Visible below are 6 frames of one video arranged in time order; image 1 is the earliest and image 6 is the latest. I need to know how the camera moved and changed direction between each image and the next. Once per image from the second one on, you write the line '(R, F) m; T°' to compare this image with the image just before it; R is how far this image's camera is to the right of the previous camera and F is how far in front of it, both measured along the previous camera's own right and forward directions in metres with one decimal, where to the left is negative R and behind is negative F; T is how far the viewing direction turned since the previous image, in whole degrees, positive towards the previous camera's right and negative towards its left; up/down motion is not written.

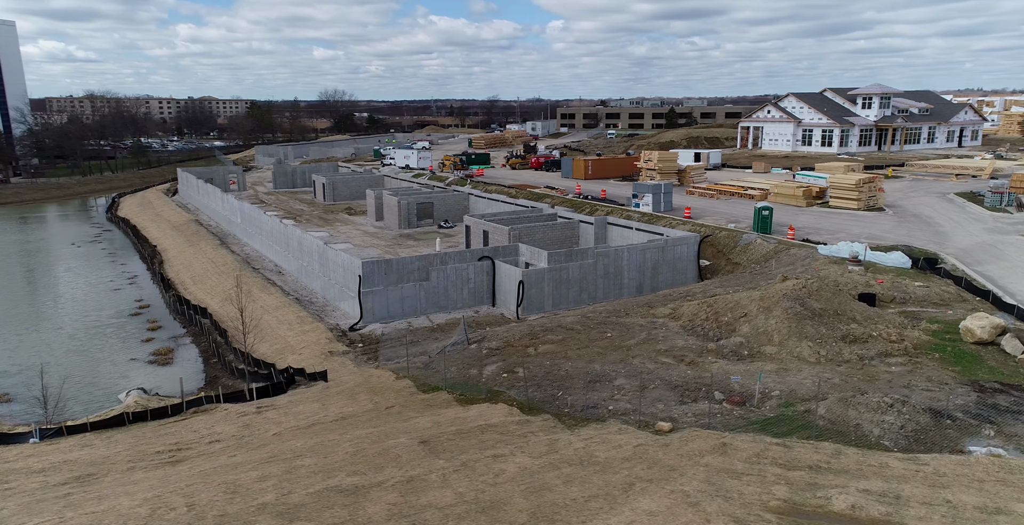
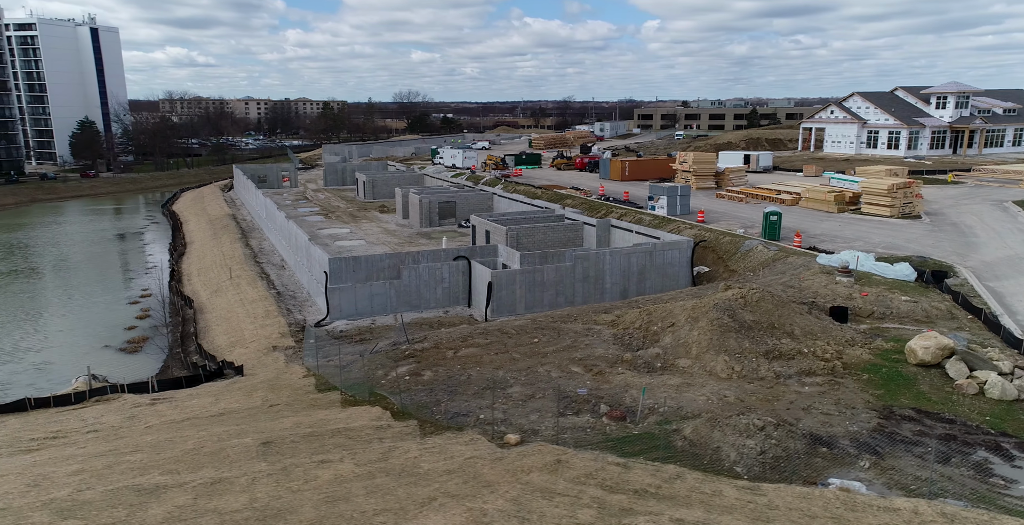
(+2.5, +0.4) m; -5°
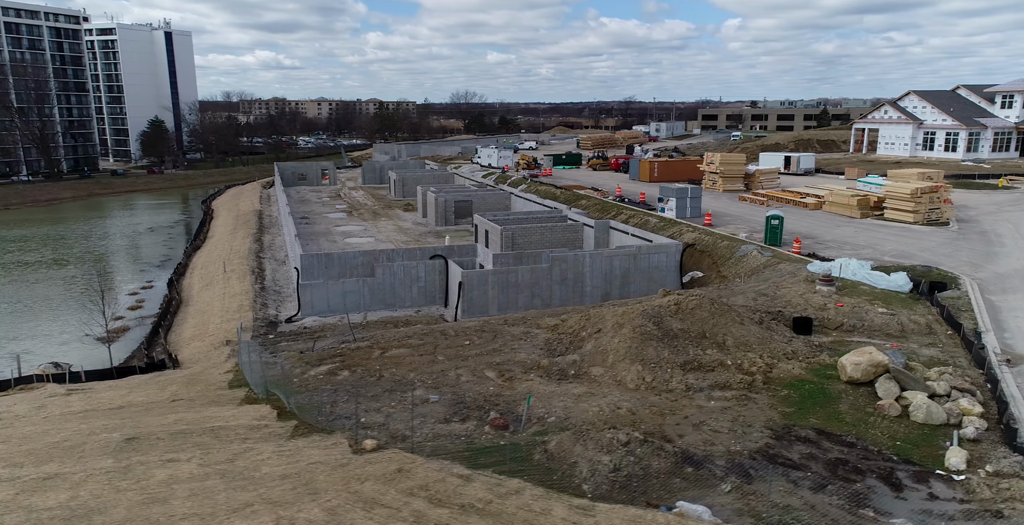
(+2.1, +0.4) m; -4°
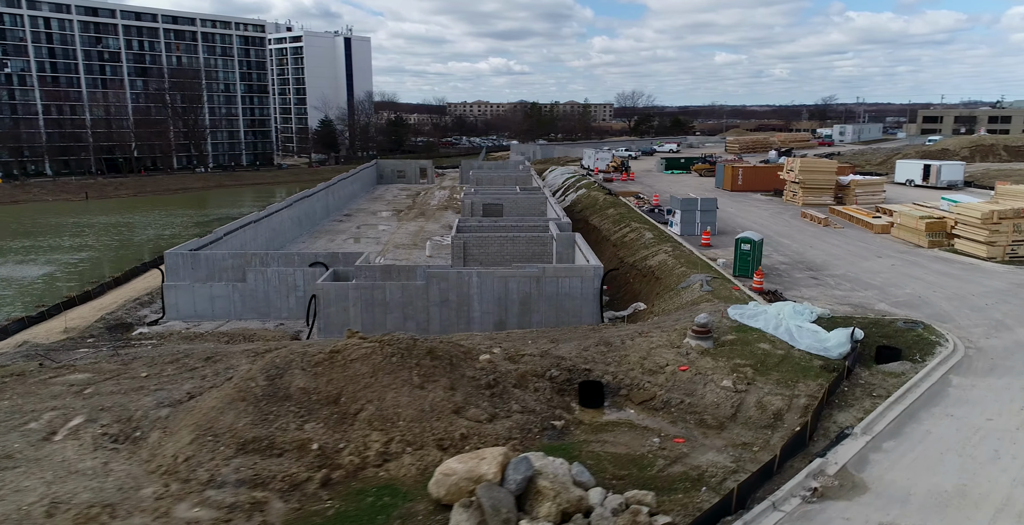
(+6.8, +3.4) m; -13°
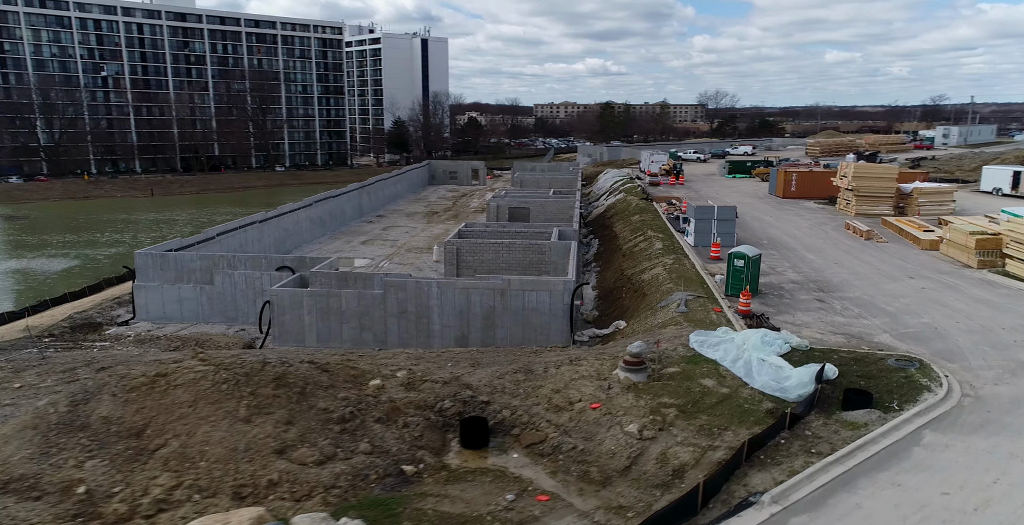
(+2.6, +1.3) m; -6°
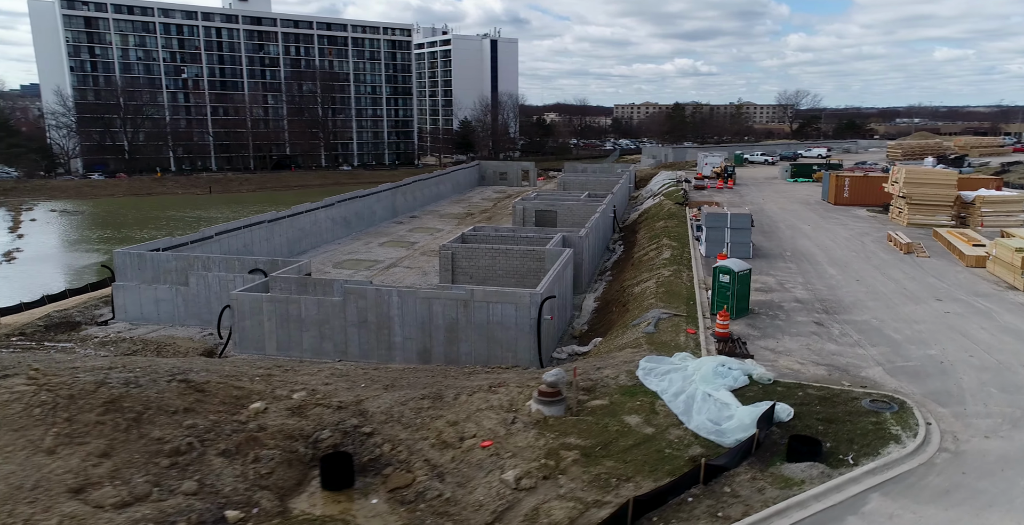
(+2.3, +1.1) m; -6°
